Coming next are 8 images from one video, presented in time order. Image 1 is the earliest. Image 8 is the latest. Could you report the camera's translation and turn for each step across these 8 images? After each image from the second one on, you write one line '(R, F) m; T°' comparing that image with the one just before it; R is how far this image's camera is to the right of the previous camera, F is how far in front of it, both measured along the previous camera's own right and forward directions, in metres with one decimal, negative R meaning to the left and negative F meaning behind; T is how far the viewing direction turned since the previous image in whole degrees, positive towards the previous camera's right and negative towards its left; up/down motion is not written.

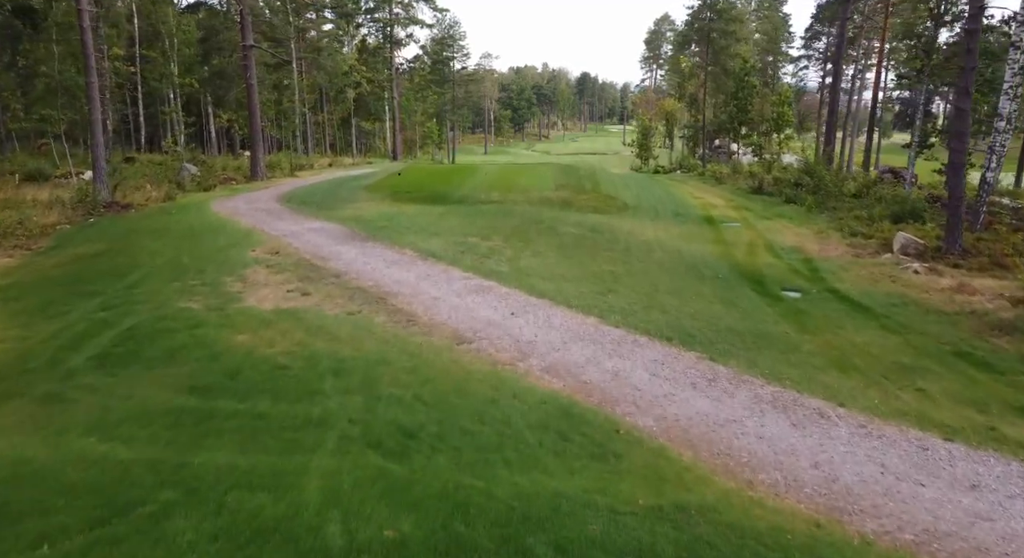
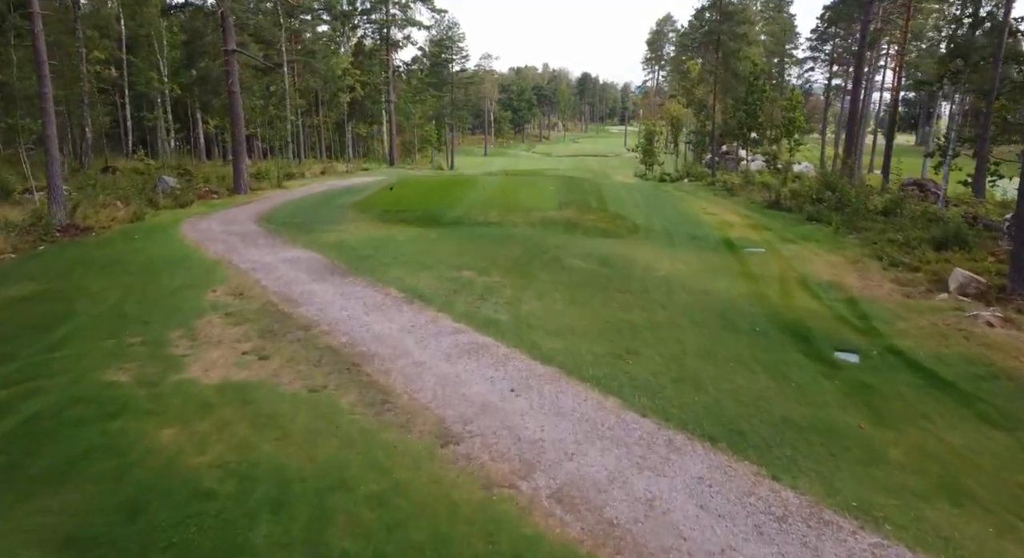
(0.0, +1.5) m; 0°
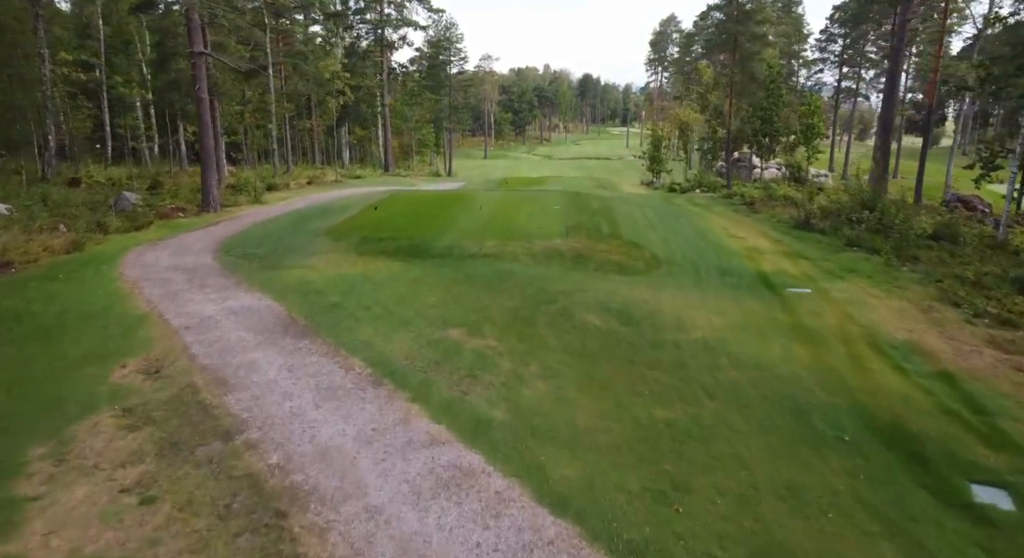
(0.0, +2.3) m; 0°
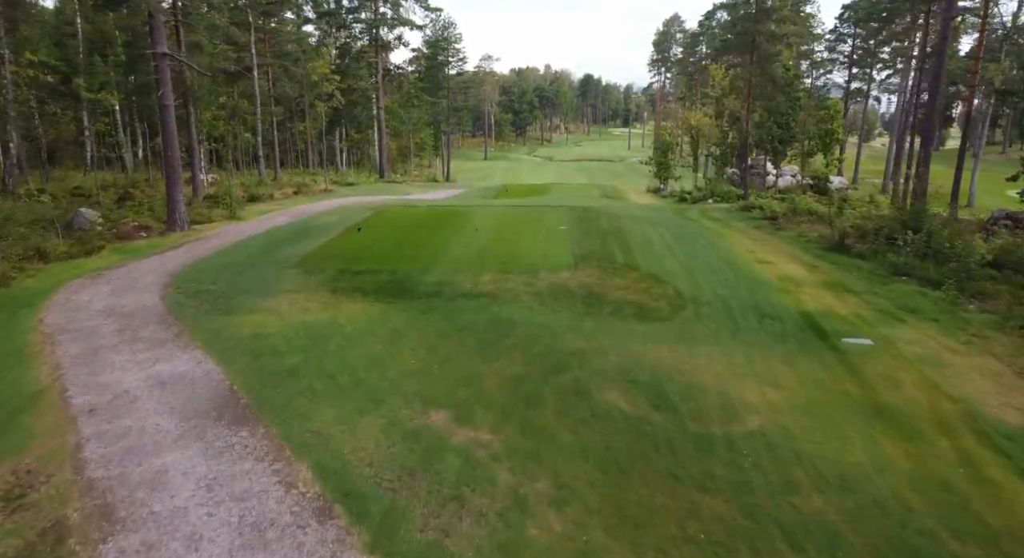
(0.0, +2.1) m; 0°
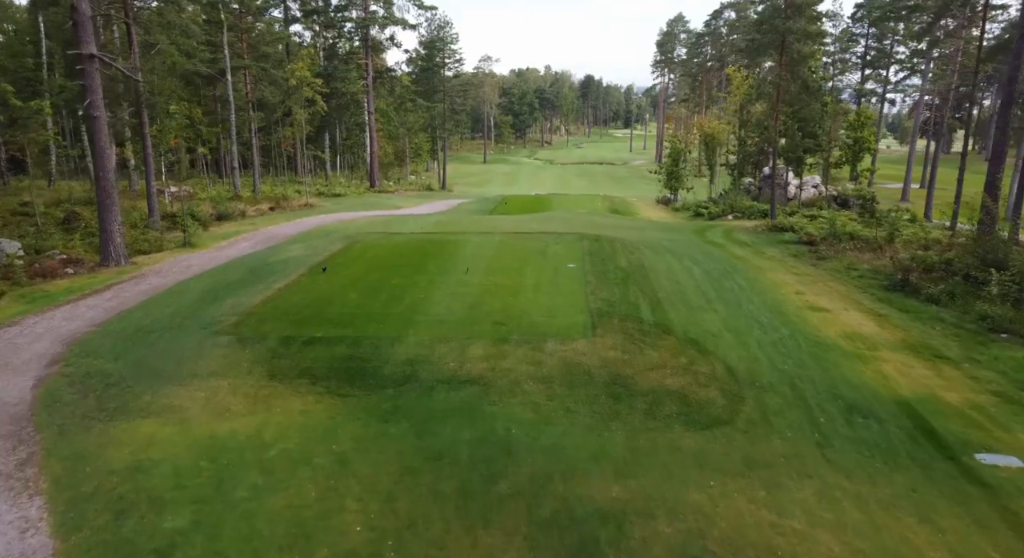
(0.0, +3.1) m; 0°
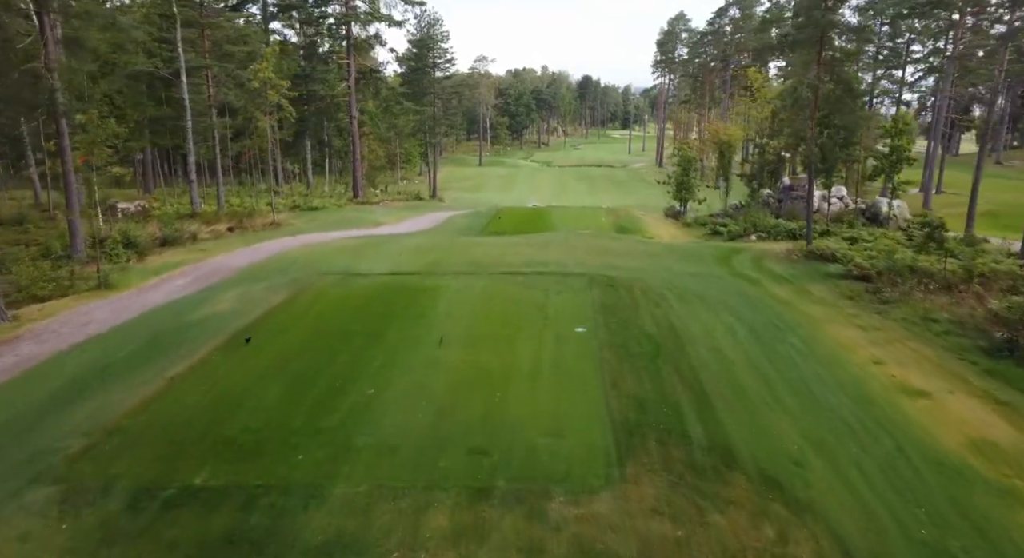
(+0.1, +3.6) m; 0°
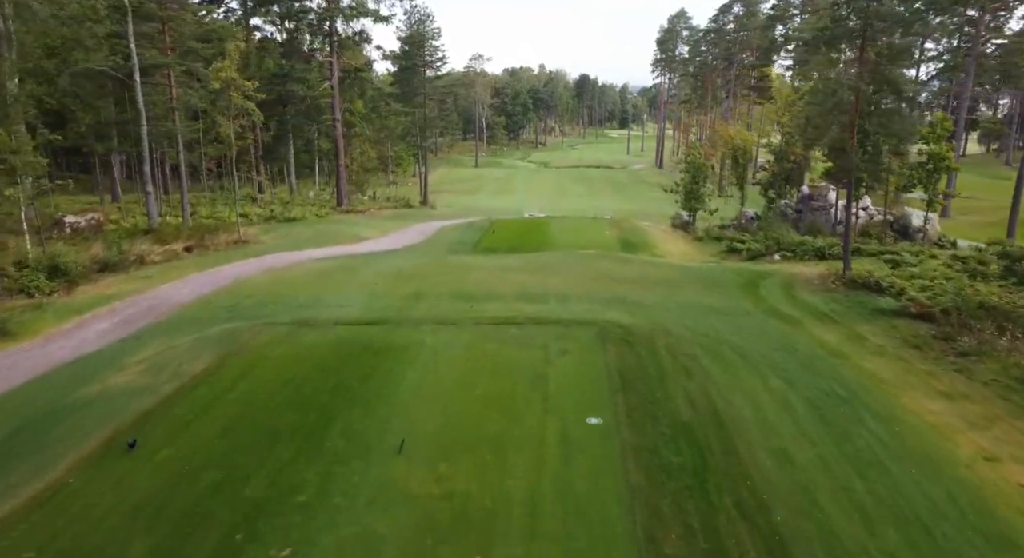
(+0.1, +2.9) m; 0°
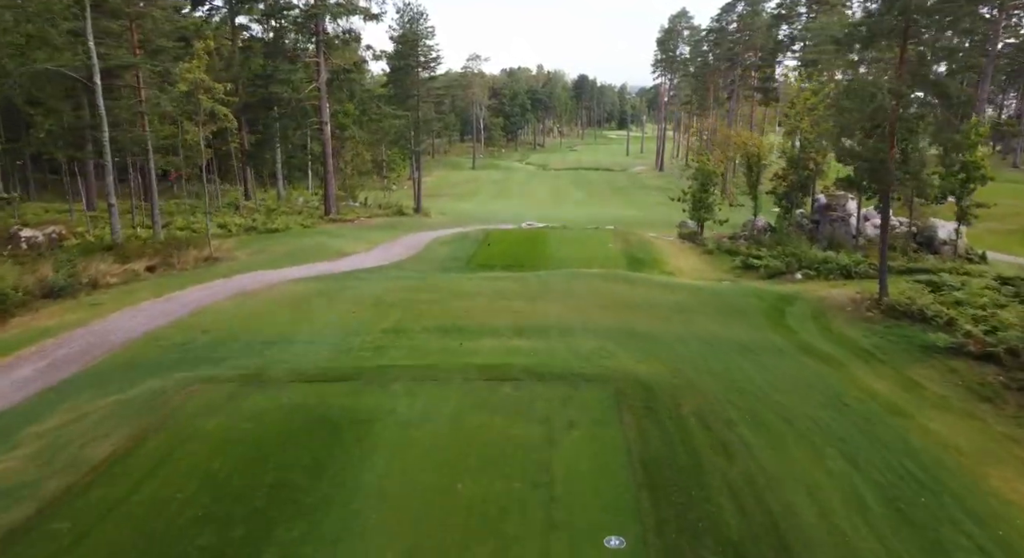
(+0.1, +2.1) m; 0°
